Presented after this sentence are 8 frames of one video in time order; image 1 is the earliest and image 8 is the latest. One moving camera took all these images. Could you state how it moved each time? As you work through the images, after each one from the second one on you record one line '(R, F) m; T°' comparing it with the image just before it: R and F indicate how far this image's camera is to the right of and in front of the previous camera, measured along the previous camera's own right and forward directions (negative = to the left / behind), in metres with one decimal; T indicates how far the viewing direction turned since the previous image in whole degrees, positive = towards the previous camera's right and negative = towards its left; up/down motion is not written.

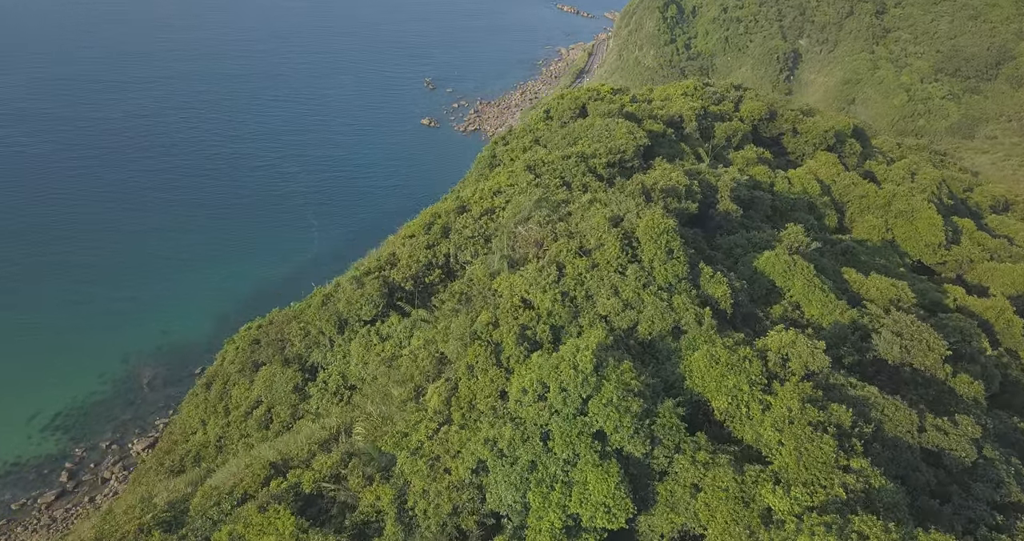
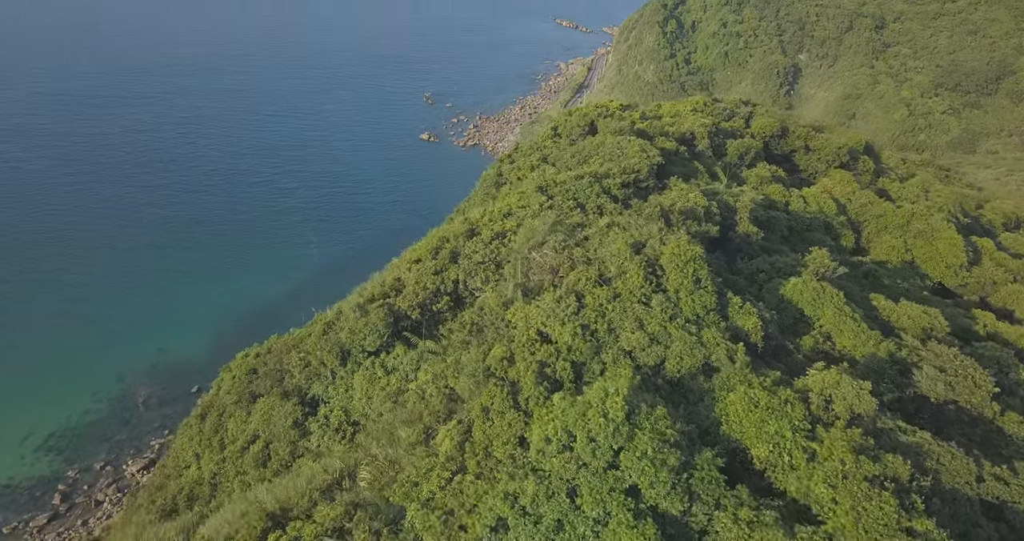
(-0.2, +0.5) m; 0°
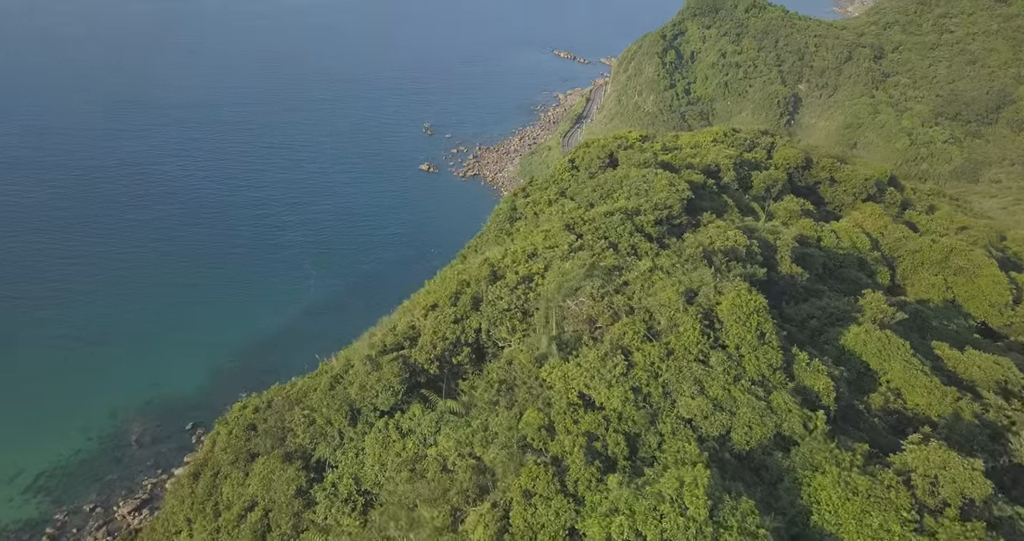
(-0.3, +0.8) m; 0°
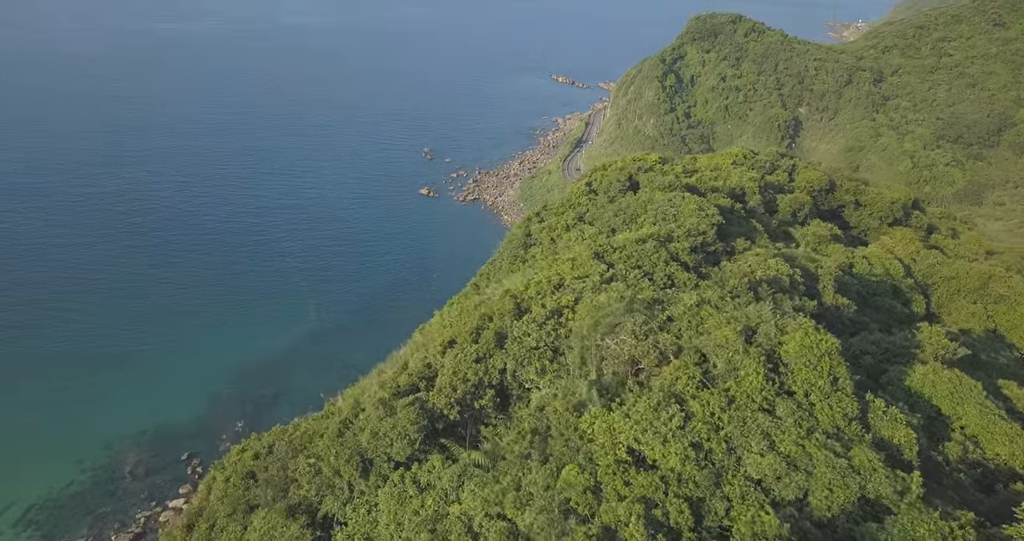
(-0.3, +0.7) m; 0°
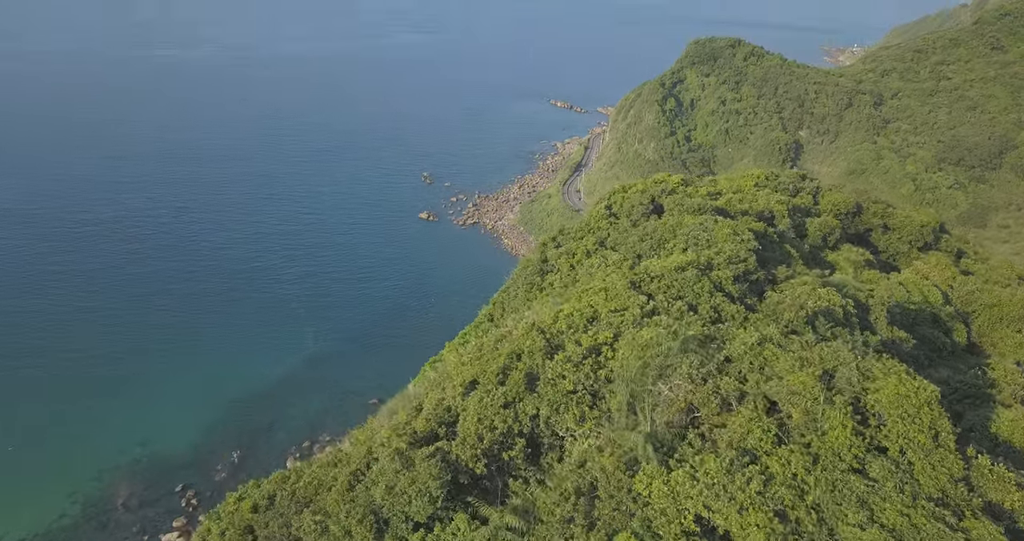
(-0.3, +0.7) m; 0°
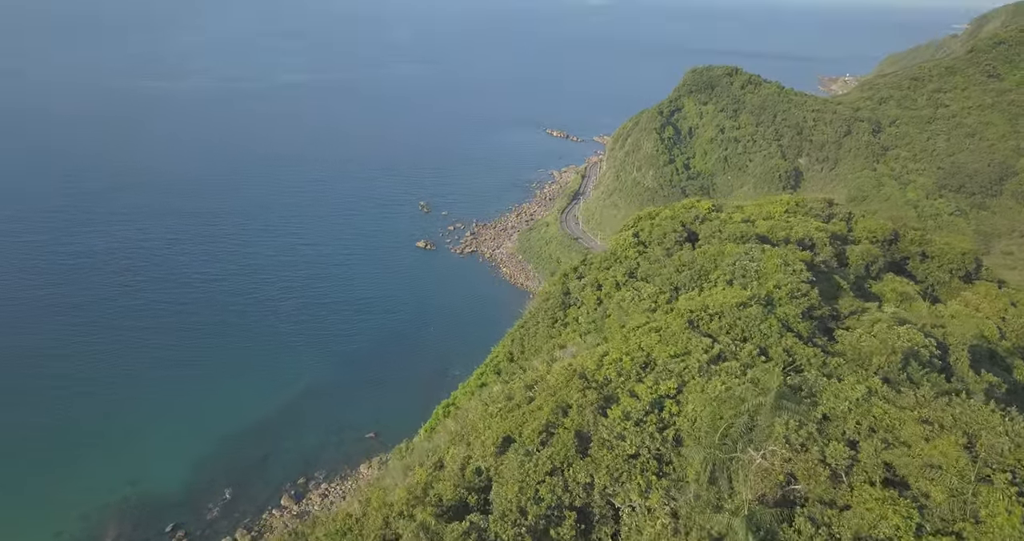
(-0.3, +0.9) m; 0°
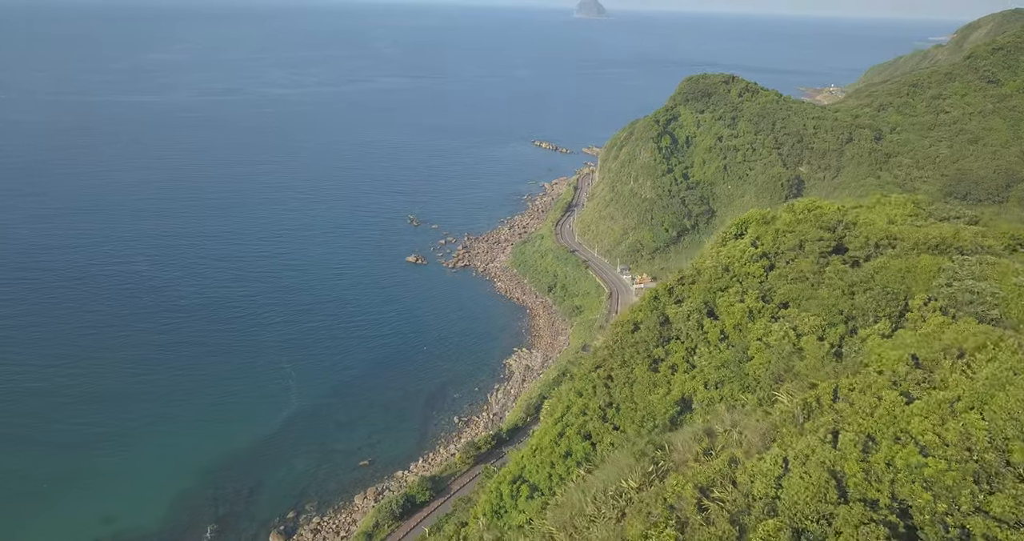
(-1.0, +2.7) m; +1°
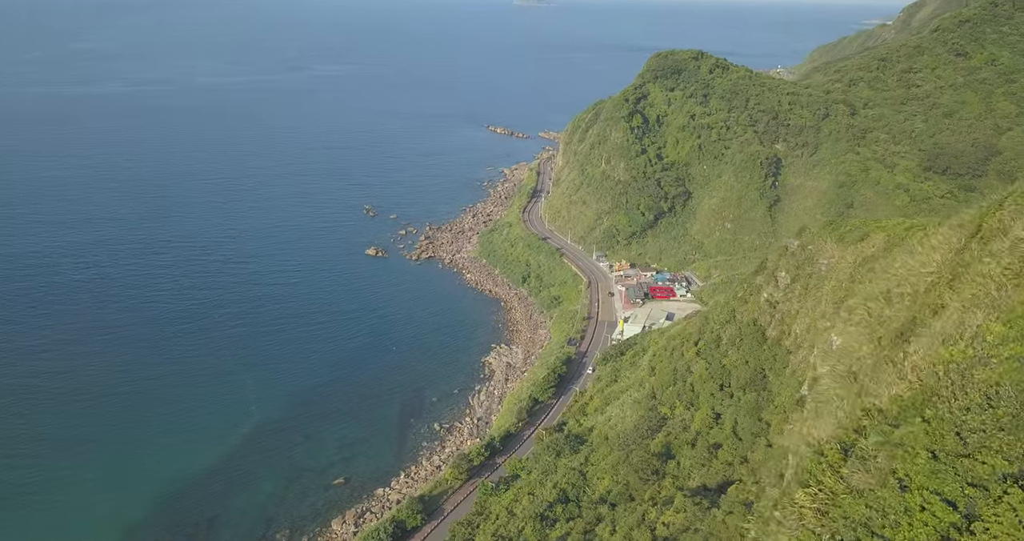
(-2.1, +4.3) m; +4°
